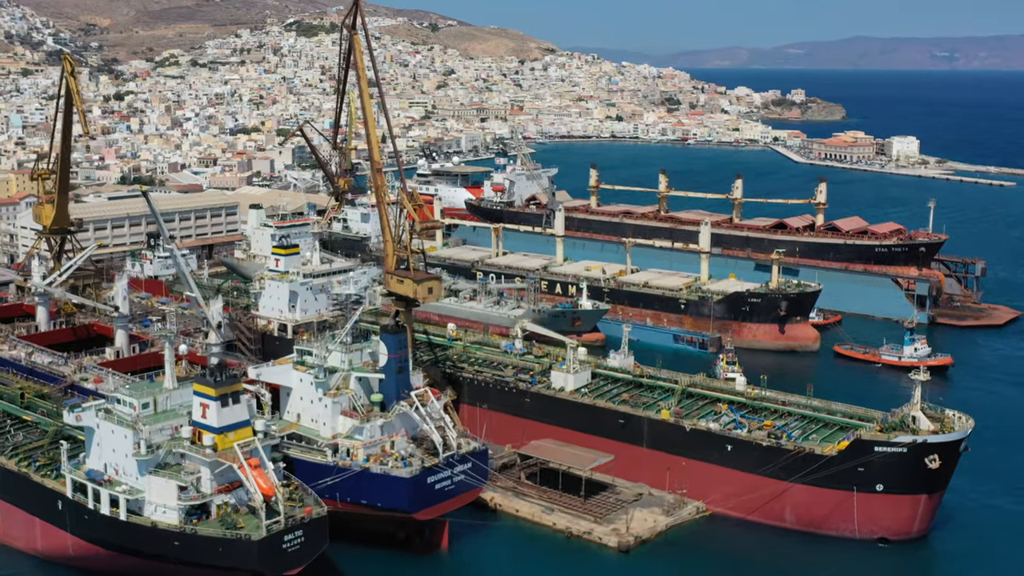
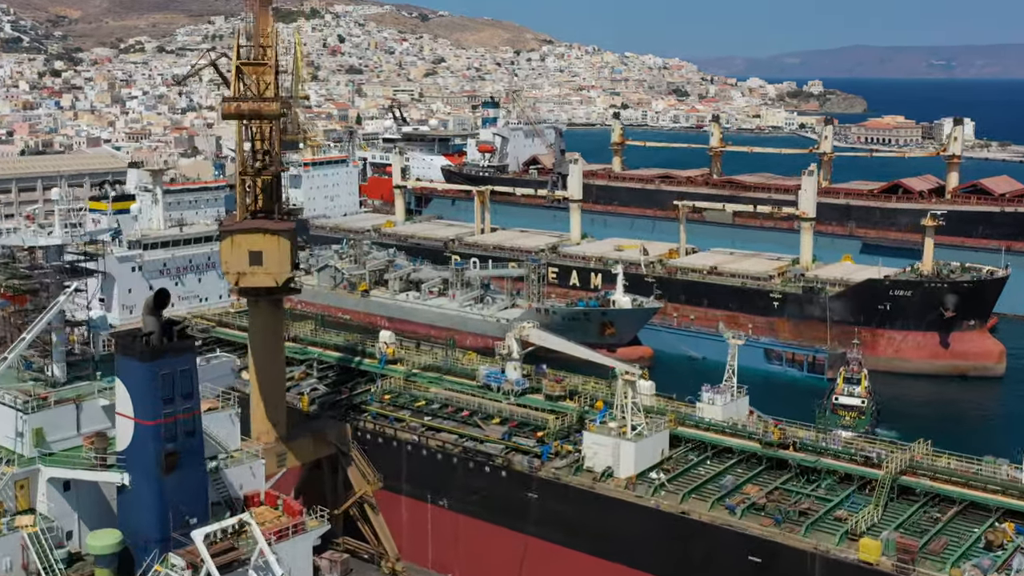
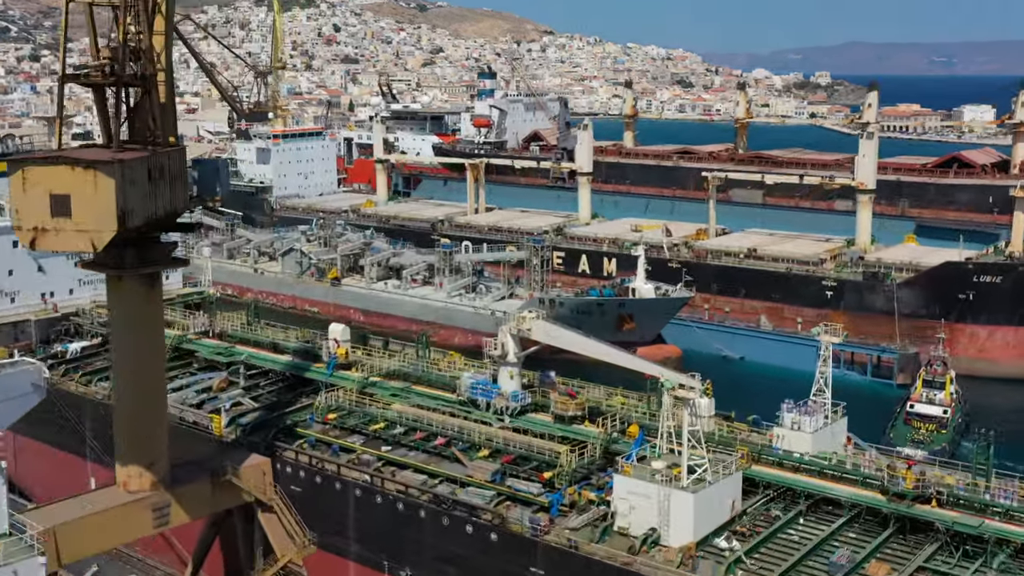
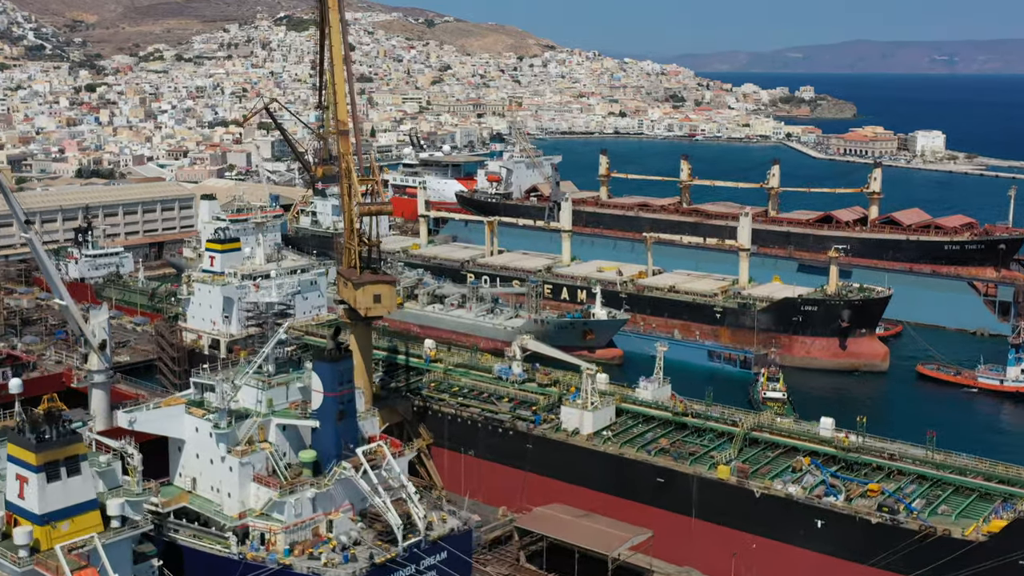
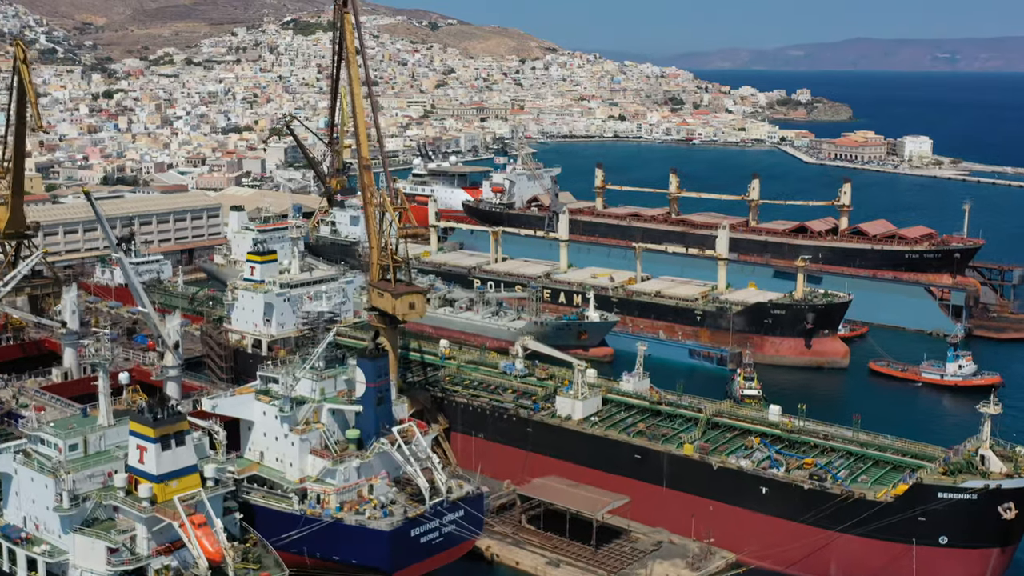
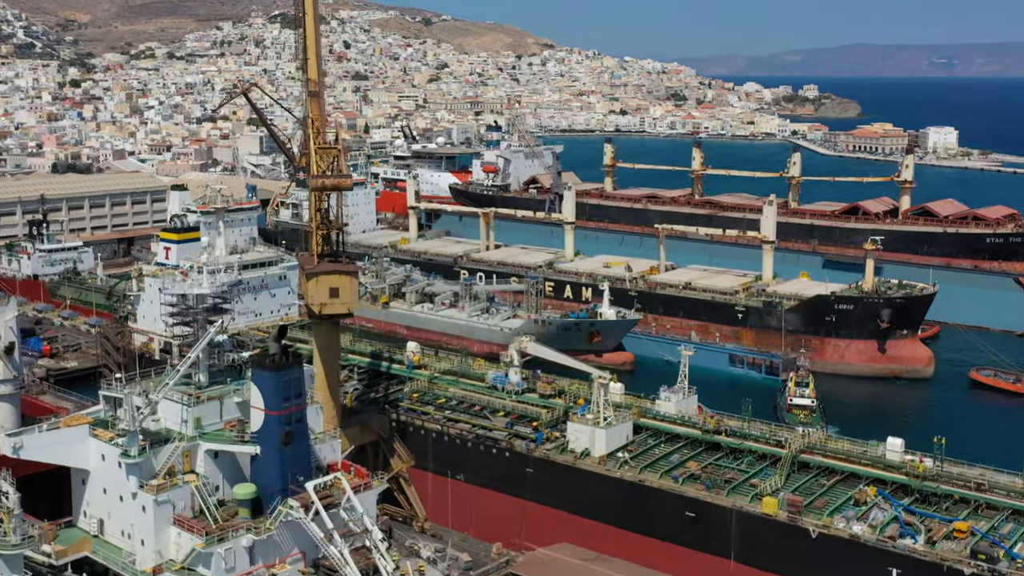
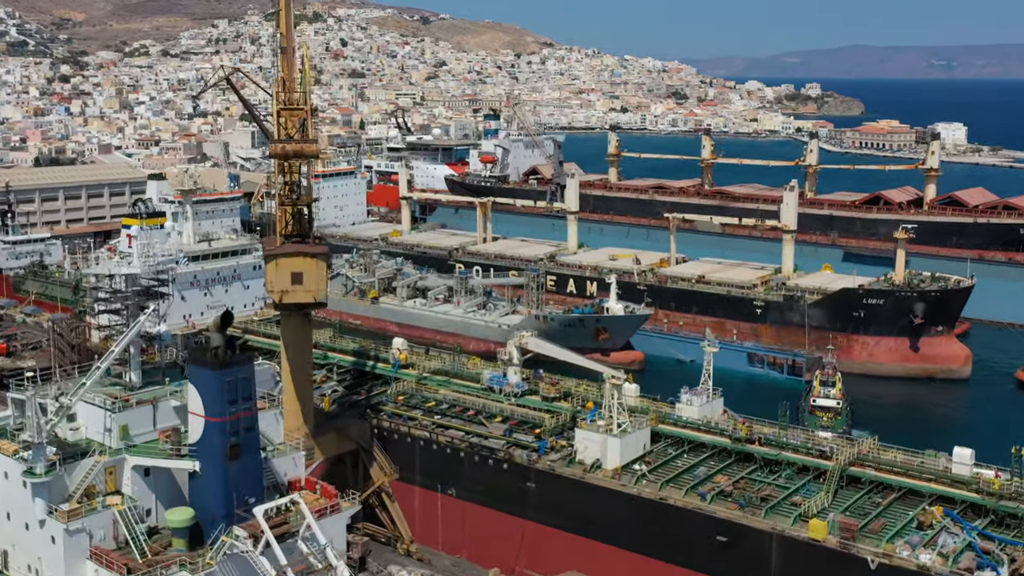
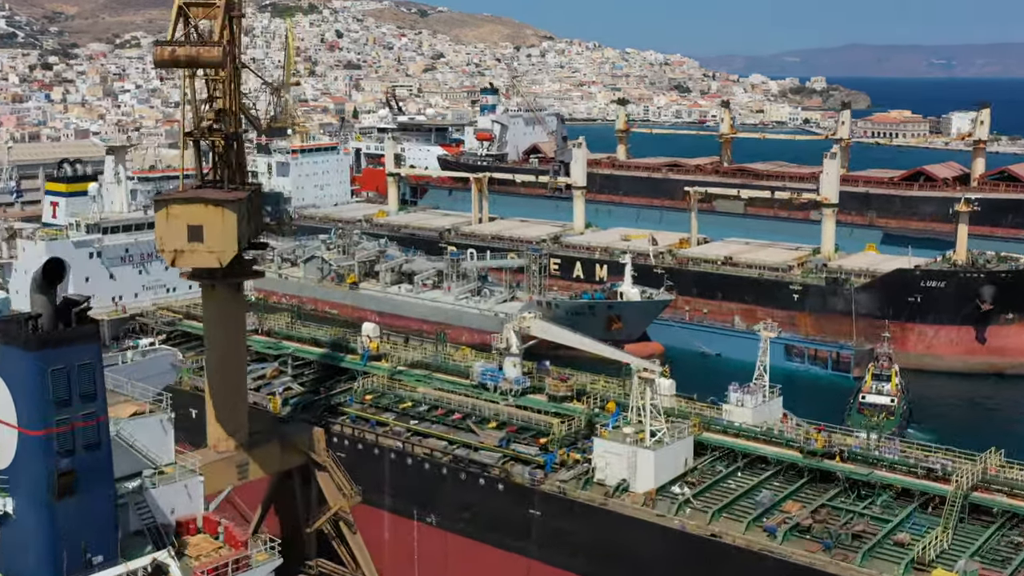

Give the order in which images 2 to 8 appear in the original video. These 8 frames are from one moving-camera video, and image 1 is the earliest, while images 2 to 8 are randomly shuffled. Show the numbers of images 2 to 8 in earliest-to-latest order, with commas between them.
5, 4, 6, 7, 2, 8, 3
